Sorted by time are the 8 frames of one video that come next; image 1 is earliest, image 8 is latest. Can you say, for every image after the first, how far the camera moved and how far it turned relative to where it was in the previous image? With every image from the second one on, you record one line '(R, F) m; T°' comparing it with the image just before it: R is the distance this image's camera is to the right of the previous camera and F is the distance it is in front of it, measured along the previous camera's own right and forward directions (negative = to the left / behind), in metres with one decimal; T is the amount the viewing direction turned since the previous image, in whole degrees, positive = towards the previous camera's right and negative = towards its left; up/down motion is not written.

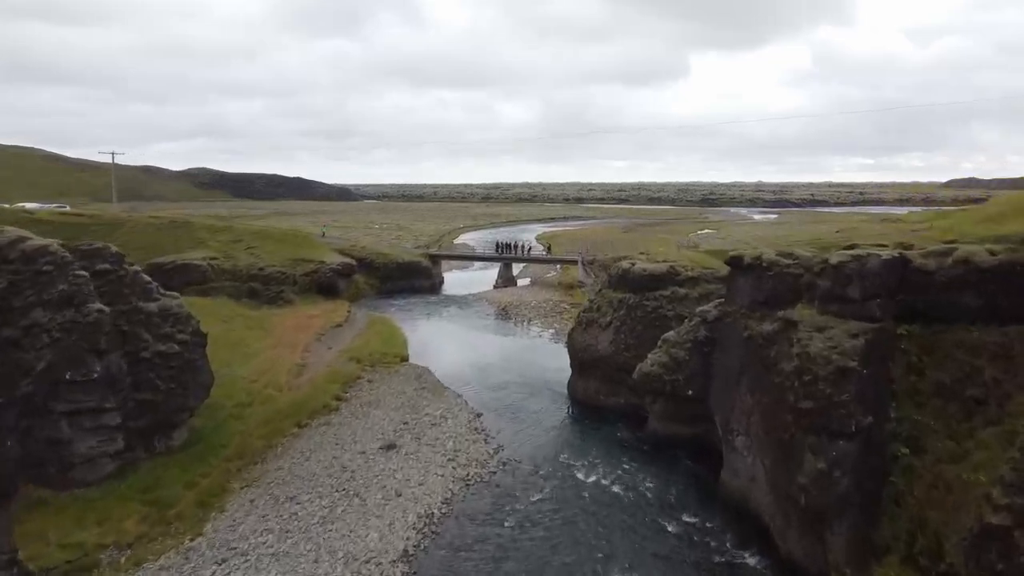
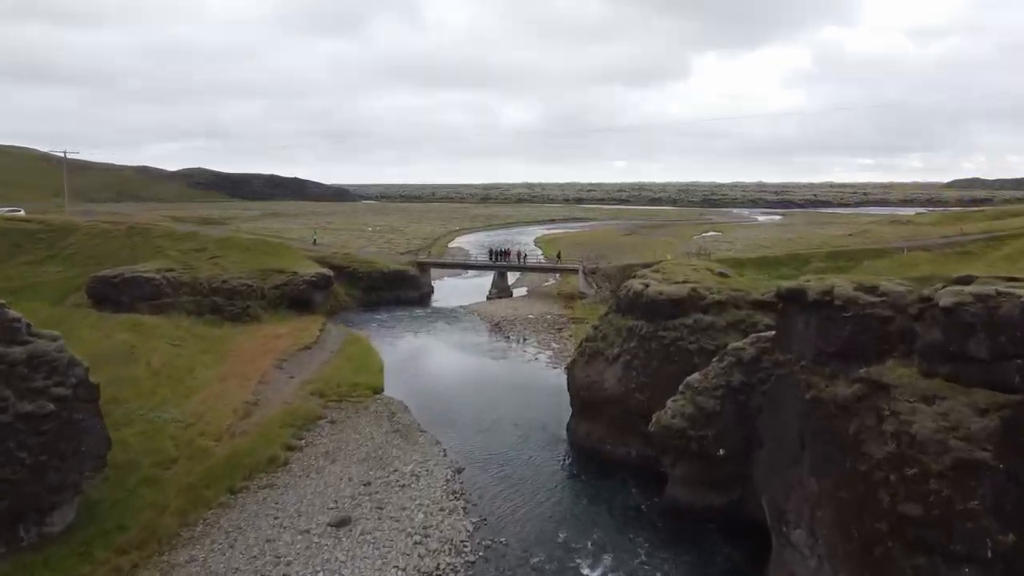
(+0.5, +6.8) m; 0°
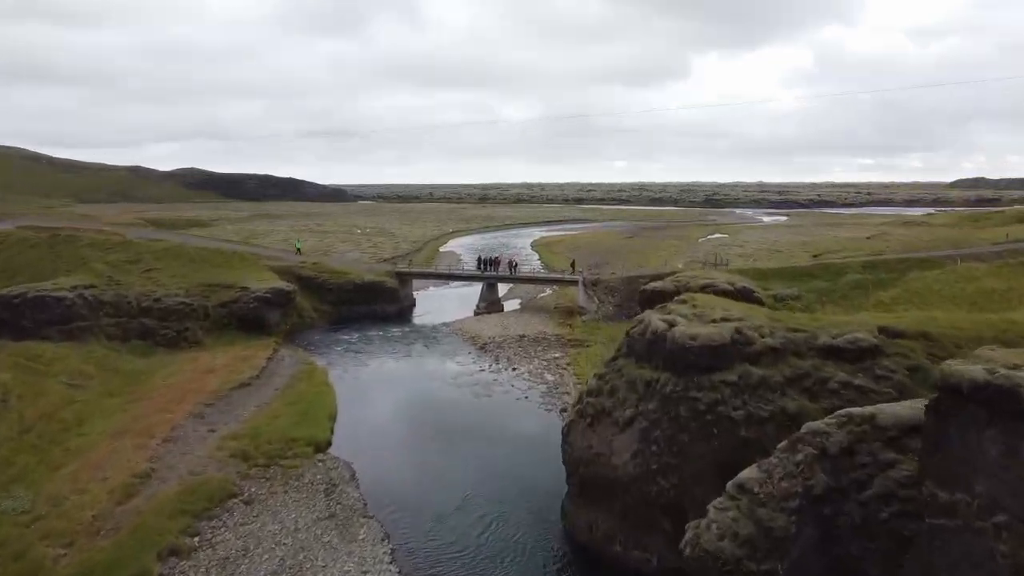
(+0.8, +9.2) m; 0°
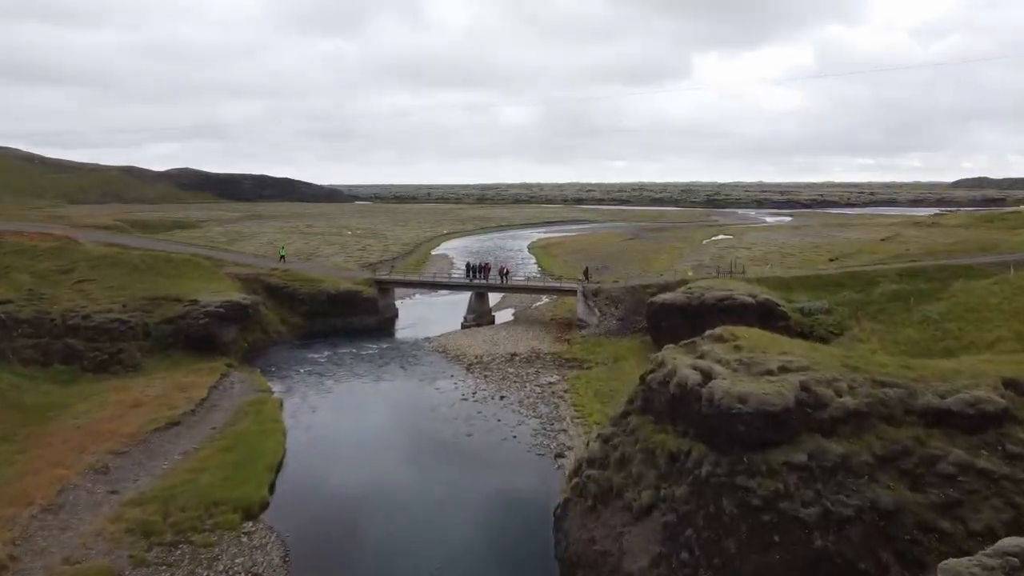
(+0.6, +6.9) m; 0°
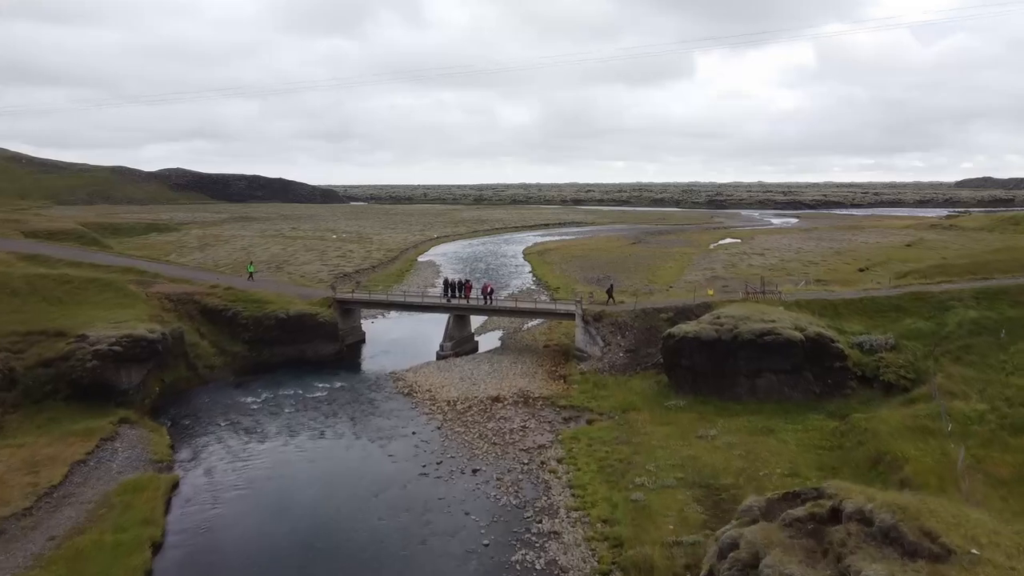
(+0.9, +10.4) m; 0°
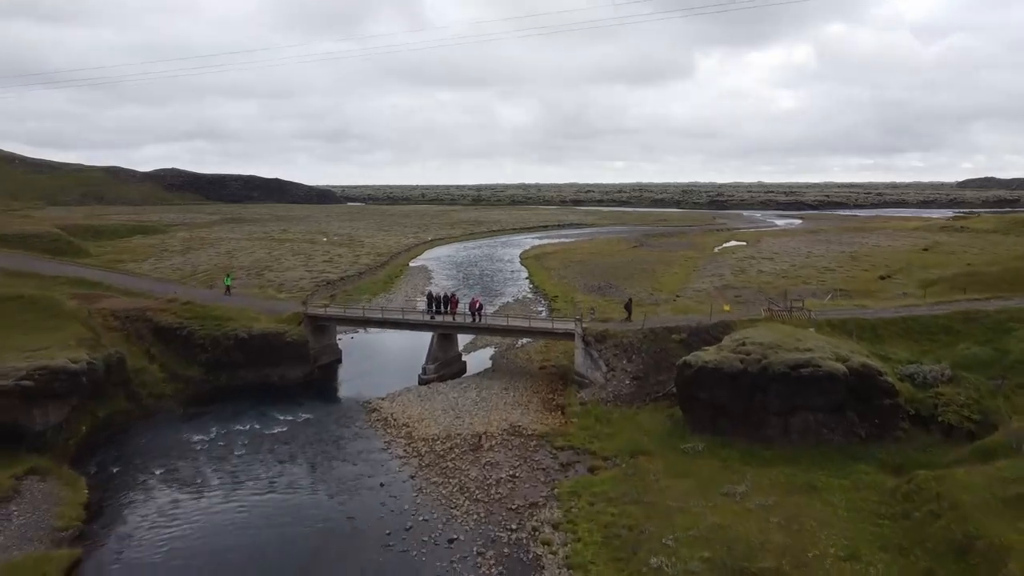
(+0.5, +5.9) m; 0°
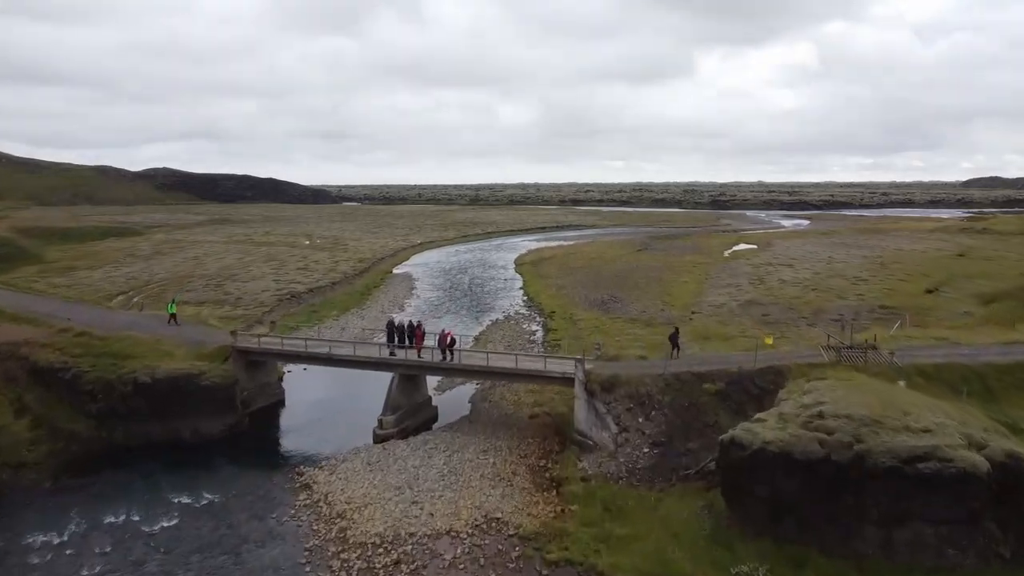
(+0.8, +10.4) m; 0°
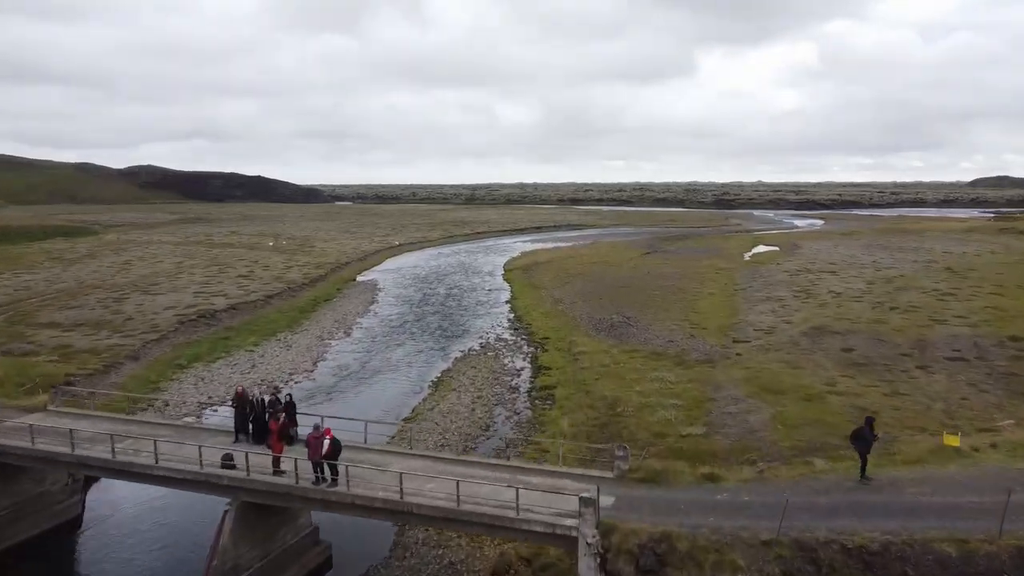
(+1.3, +17.9) m; 0°
